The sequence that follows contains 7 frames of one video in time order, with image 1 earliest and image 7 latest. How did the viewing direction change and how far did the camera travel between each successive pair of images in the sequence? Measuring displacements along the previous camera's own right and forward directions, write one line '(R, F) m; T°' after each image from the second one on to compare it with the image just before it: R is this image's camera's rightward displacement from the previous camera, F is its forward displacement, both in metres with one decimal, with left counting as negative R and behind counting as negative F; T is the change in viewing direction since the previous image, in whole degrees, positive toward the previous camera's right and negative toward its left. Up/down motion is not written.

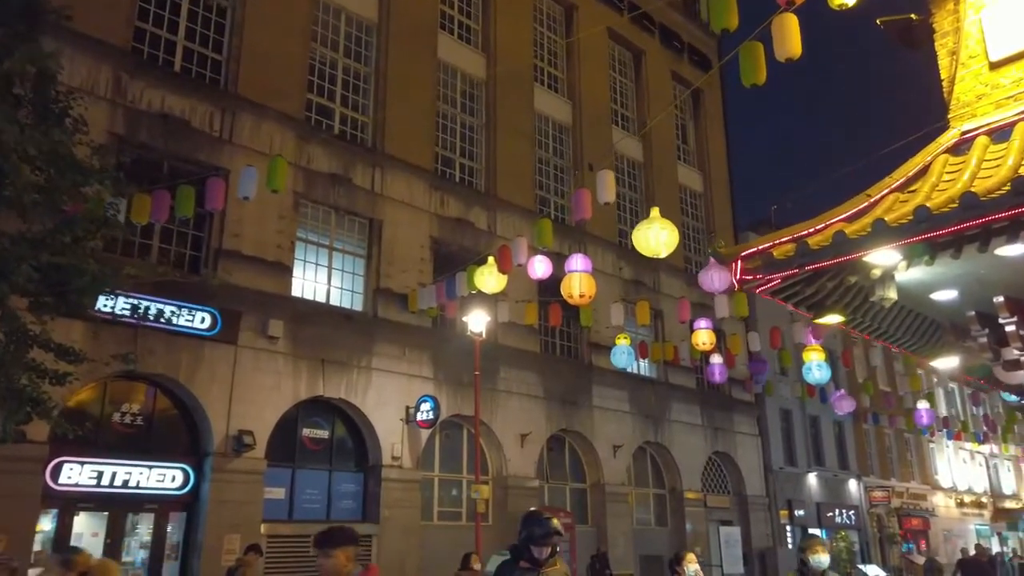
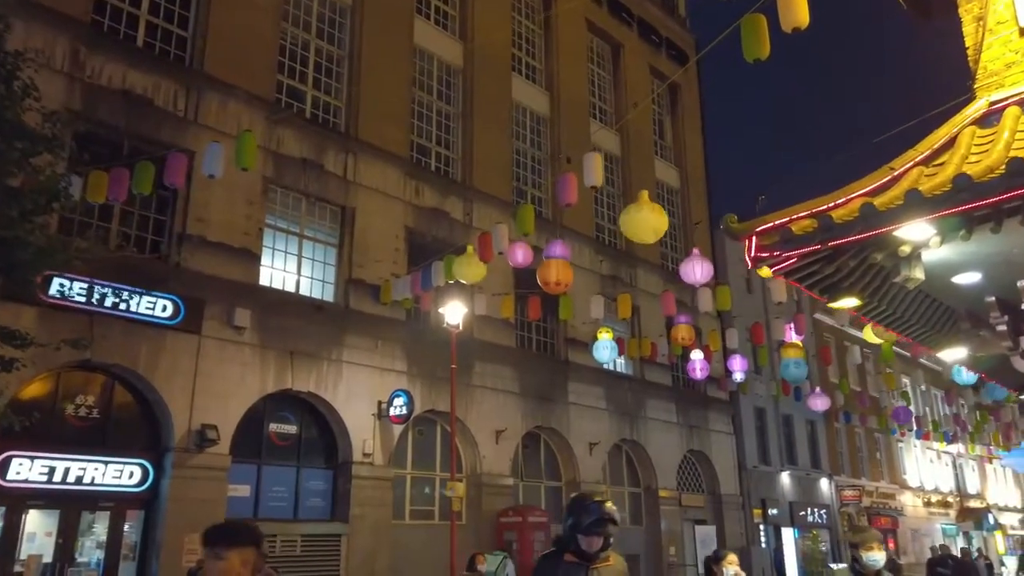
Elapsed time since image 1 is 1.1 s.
(-0.2, +0.5) m; +2°
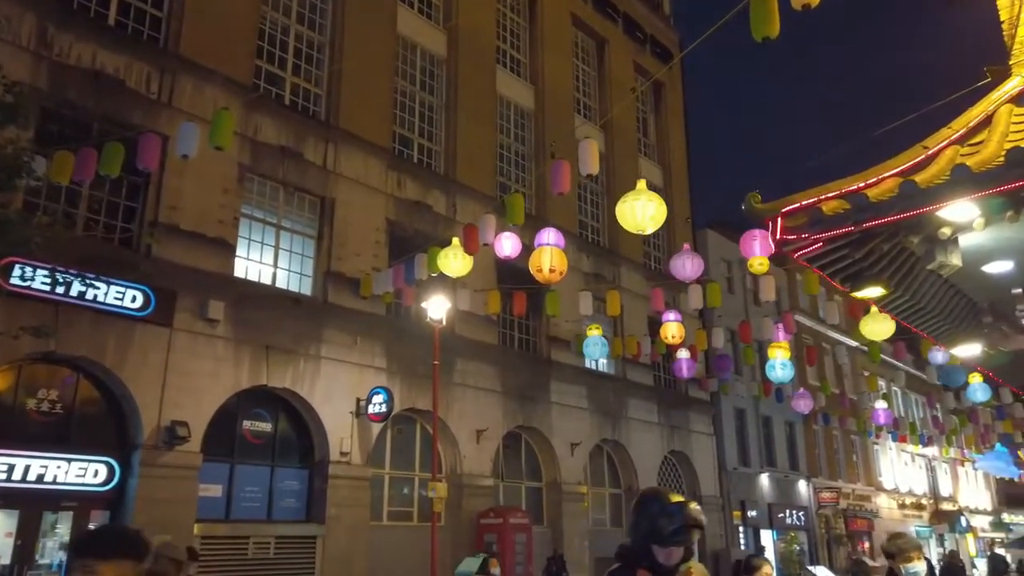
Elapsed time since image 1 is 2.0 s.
(-0.2, +0.5) m; +2°
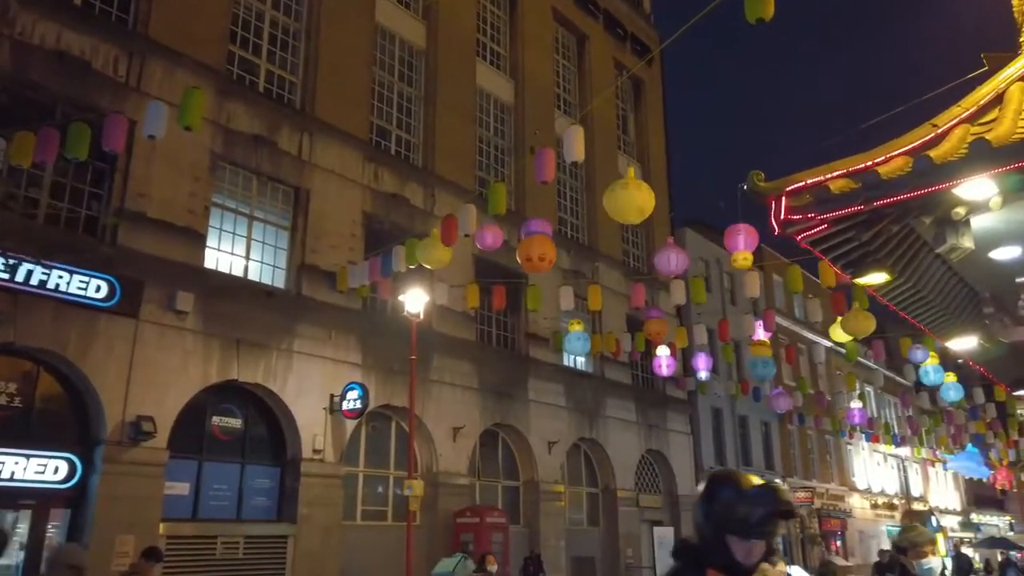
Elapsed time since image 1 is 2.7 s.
(-0.1, +0.3) m; +2°
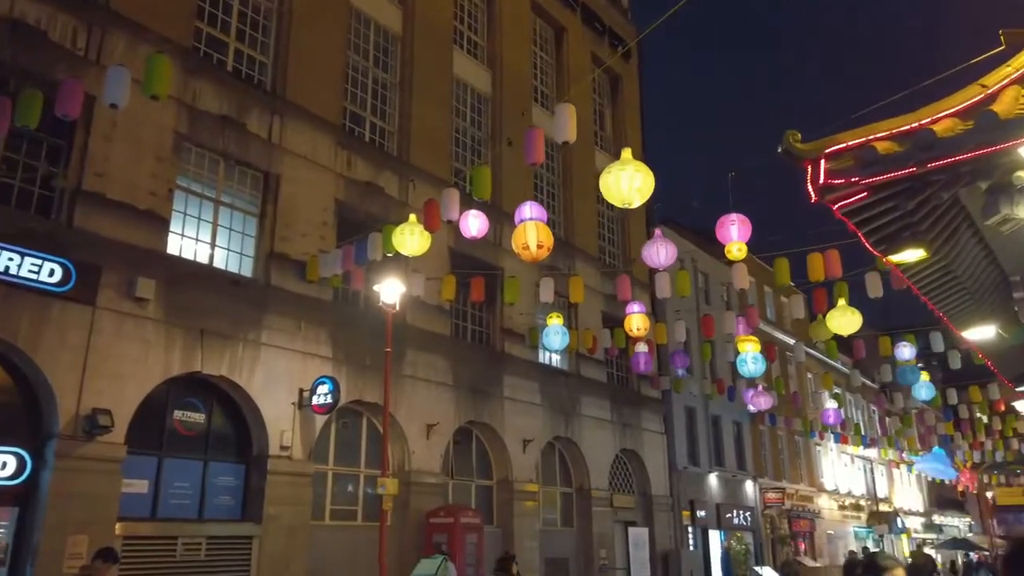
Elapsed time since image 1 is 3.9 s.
(-0.2, +0.5) m; +2°
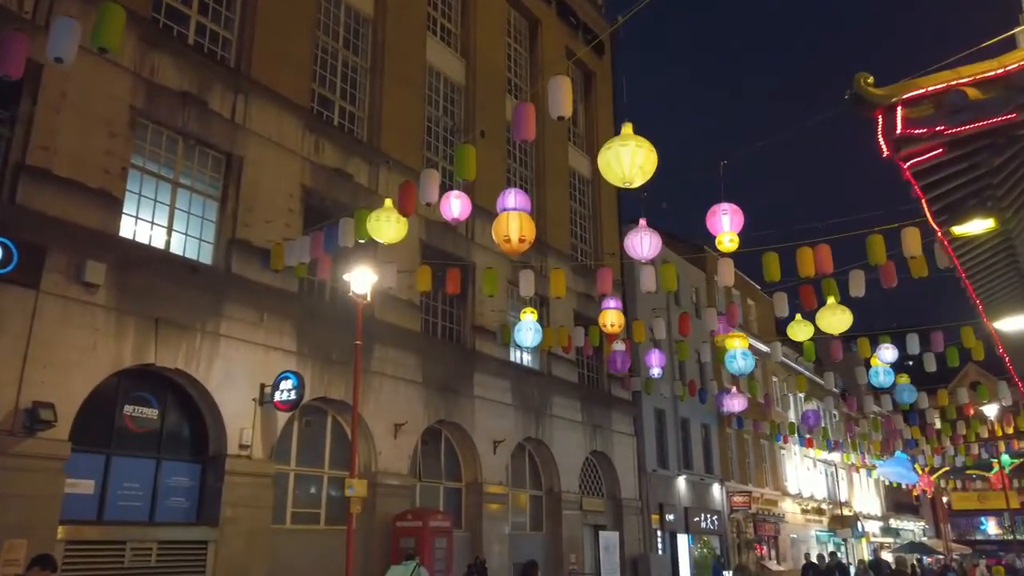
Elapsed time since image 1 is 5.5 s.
(-0.3, +0.7) m; +3°
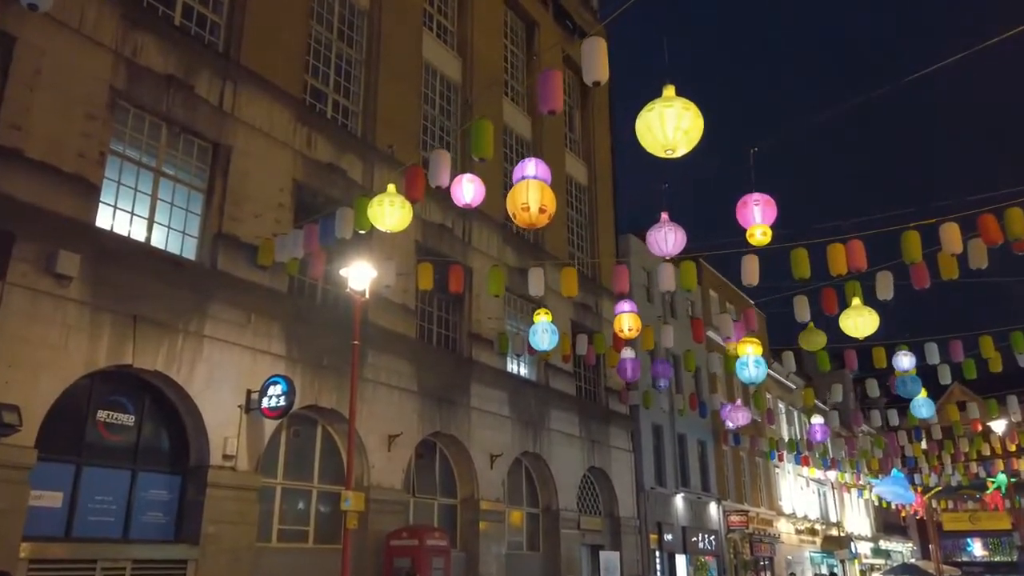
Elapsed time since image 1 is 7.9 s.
(-0.5, +0.9) m; +1°
